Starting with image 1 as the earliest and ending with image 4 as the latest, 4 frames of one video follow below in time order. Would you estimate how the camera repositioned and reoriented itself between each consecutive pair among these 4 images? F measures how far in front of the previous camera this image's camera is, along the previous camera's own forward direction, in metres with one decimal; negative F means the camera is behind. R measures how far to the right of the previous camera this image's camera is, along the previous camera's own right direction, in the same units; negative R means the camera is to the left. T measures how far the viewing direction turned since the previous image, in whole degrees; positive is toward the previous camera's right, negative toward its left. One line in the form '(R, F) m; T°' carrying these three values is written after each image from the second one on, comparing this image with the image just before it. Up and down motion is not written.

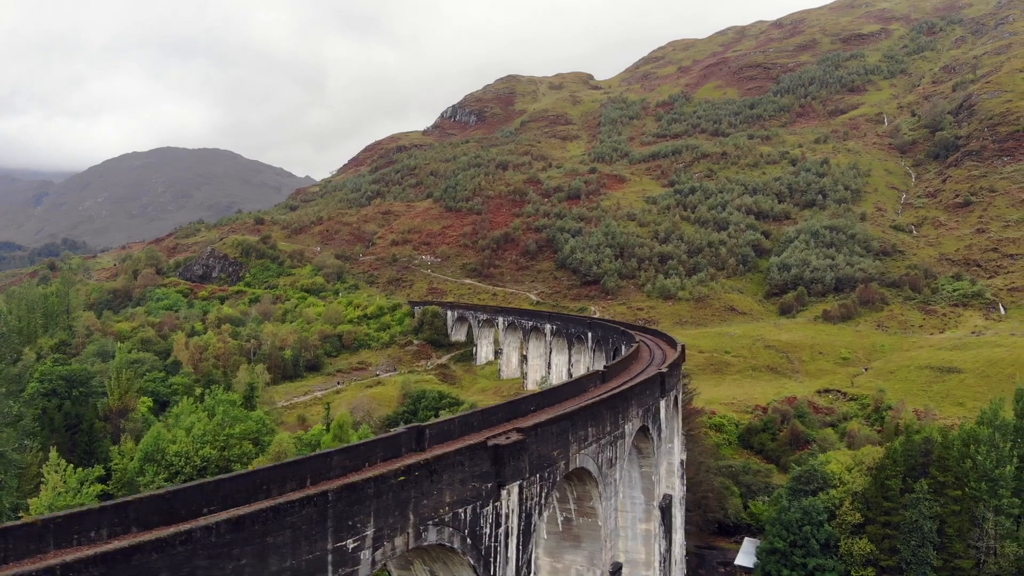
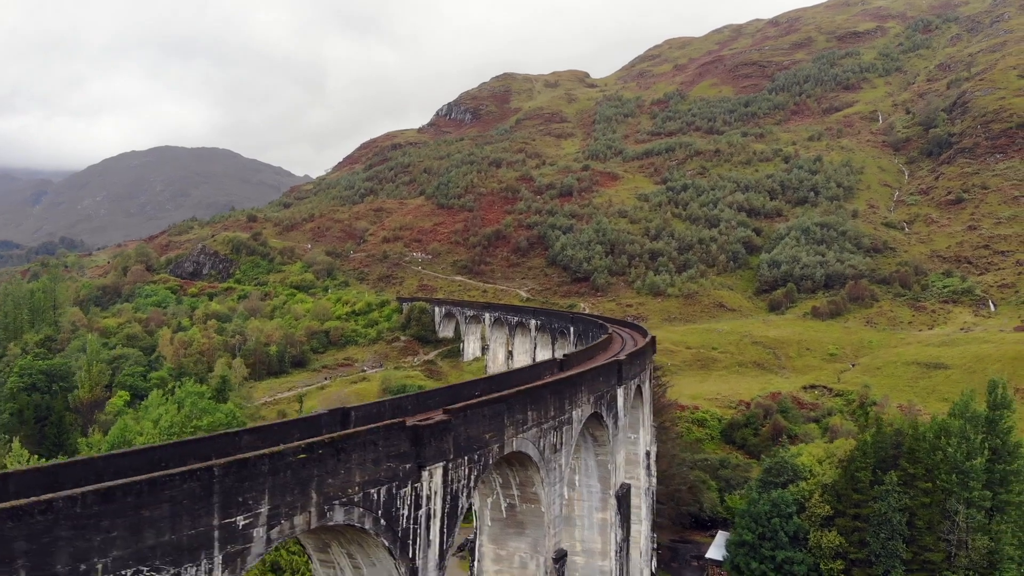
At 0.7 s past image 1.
(+0.8, +0.1) m; 0°
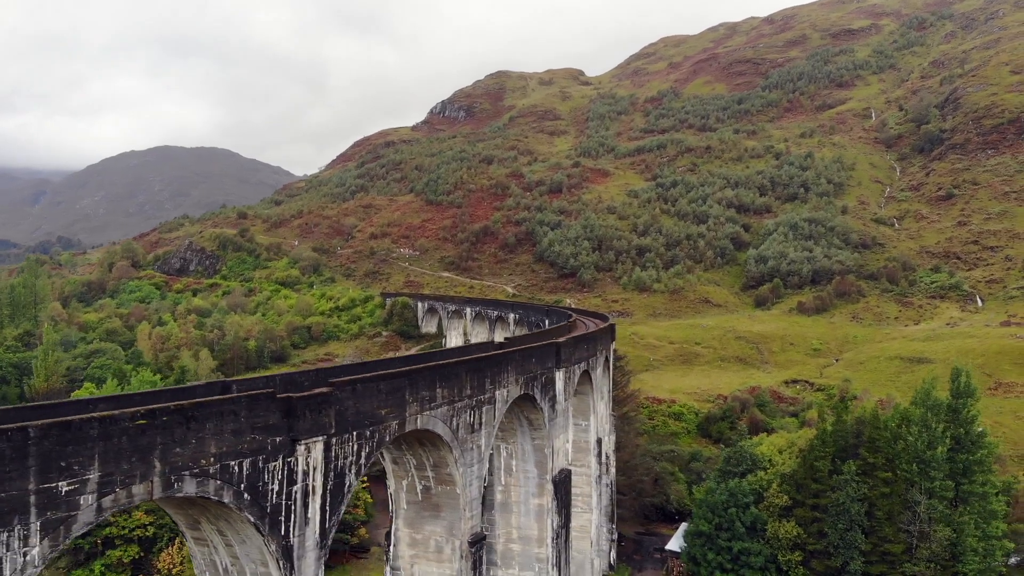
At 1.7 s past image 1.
(+1.2, +0.3) m; 0°
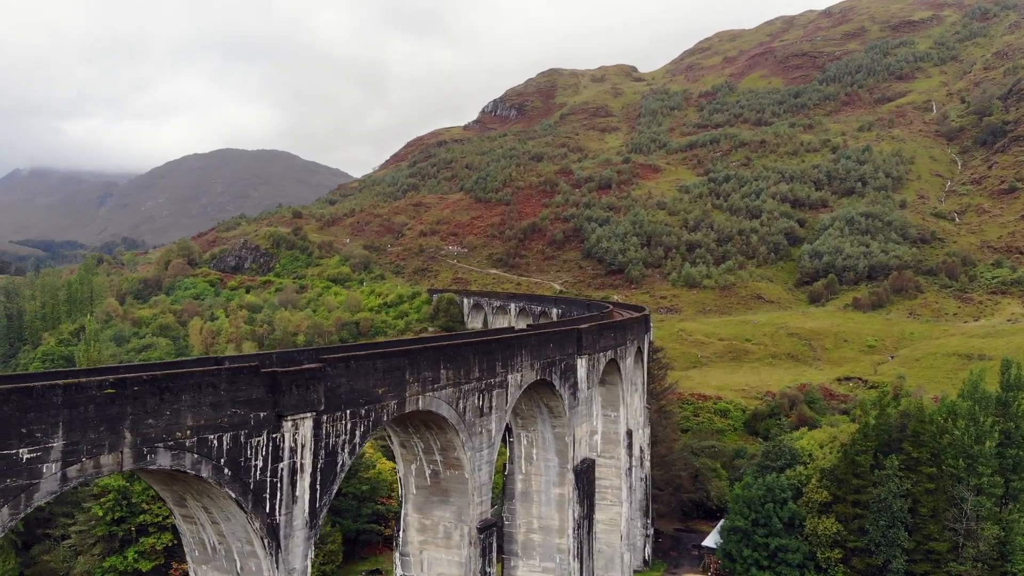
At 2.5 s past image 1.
(+0.6, +0.2) m; -5°
